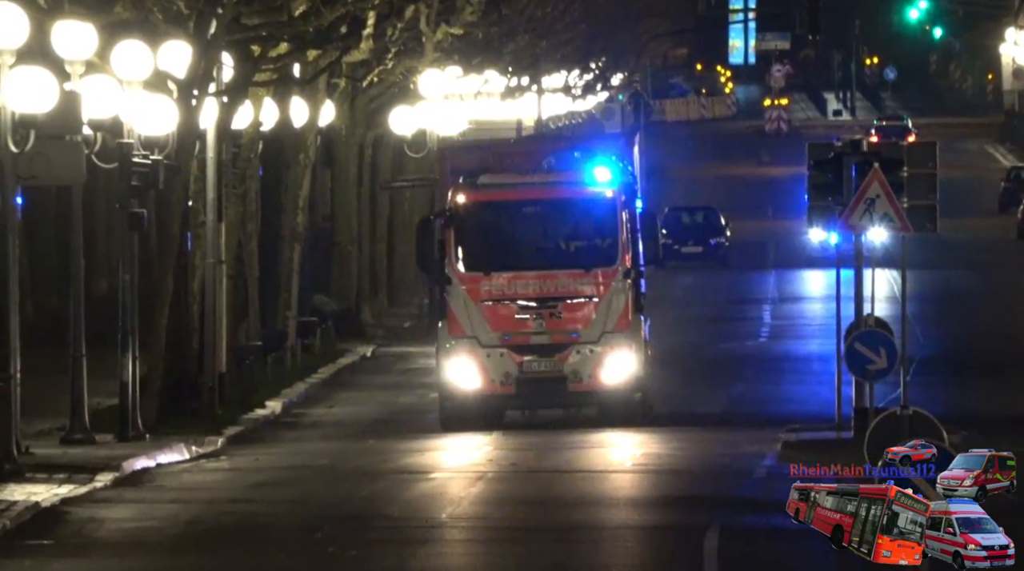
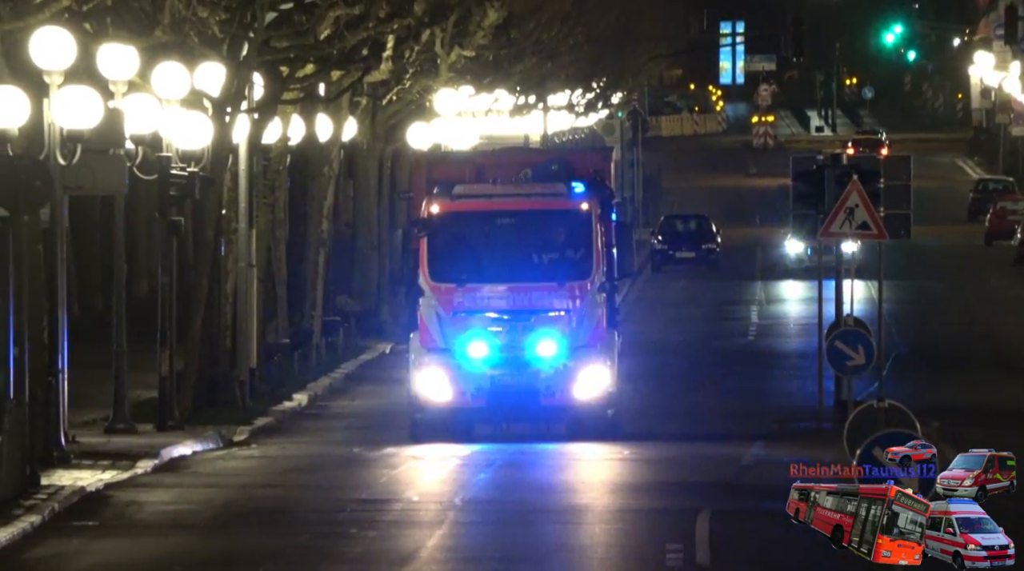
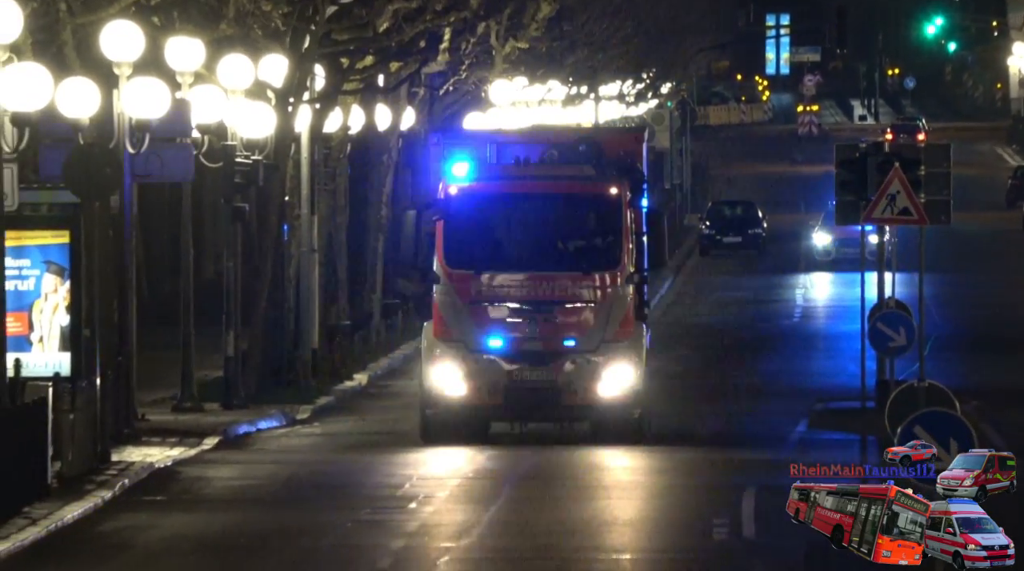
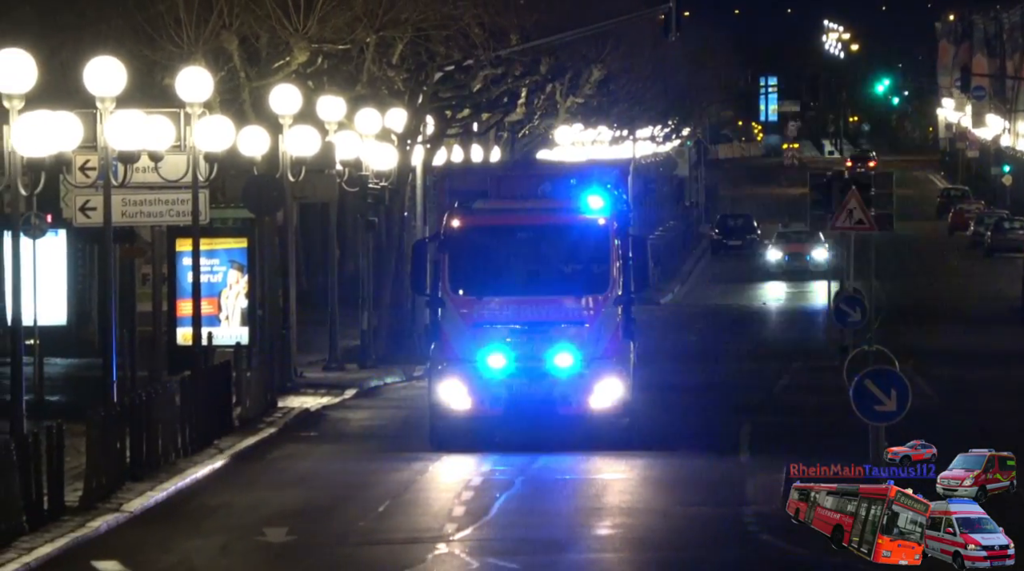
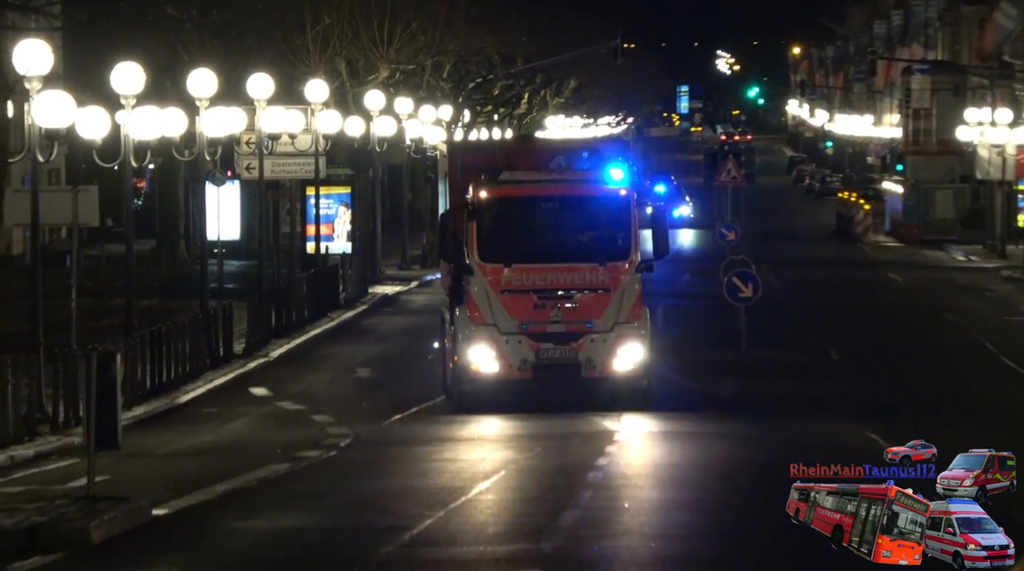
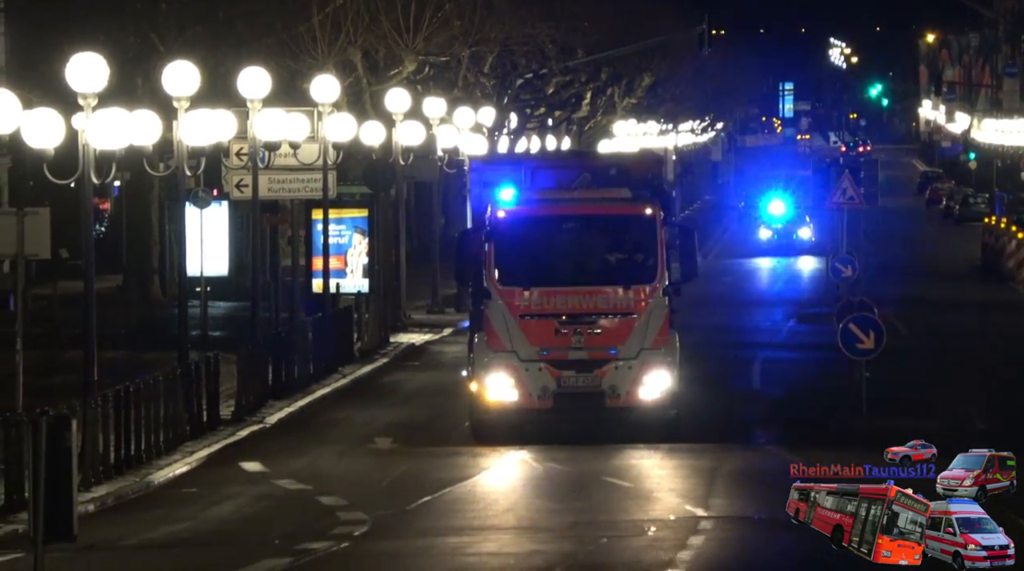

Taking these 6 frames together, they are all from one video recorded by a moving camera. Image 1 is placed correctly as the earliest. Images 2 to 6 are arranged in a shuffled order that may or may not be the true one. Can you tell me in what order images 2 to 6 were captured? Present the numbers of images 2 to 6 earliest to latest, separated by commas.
2, 3, 4, 6, 5
